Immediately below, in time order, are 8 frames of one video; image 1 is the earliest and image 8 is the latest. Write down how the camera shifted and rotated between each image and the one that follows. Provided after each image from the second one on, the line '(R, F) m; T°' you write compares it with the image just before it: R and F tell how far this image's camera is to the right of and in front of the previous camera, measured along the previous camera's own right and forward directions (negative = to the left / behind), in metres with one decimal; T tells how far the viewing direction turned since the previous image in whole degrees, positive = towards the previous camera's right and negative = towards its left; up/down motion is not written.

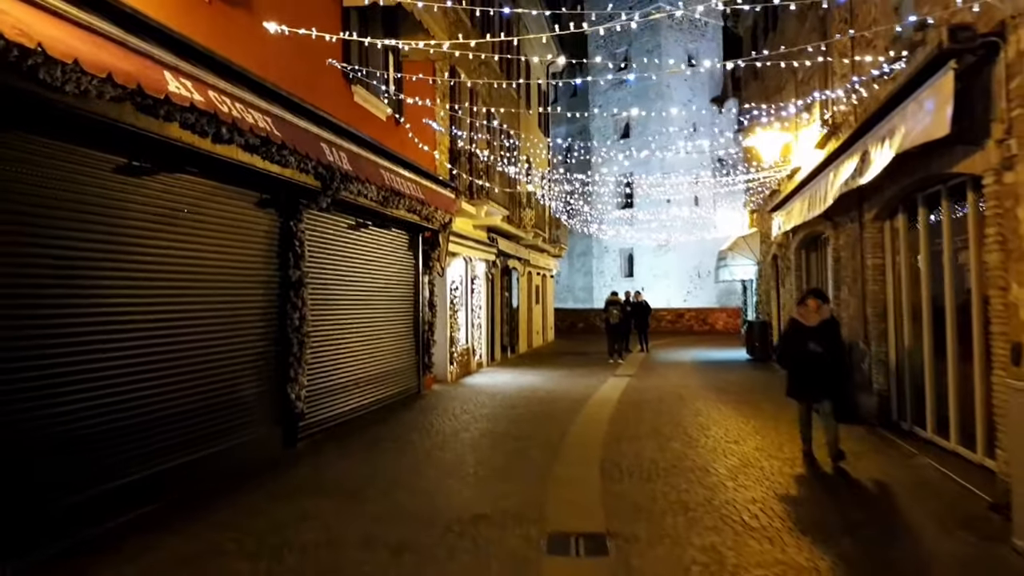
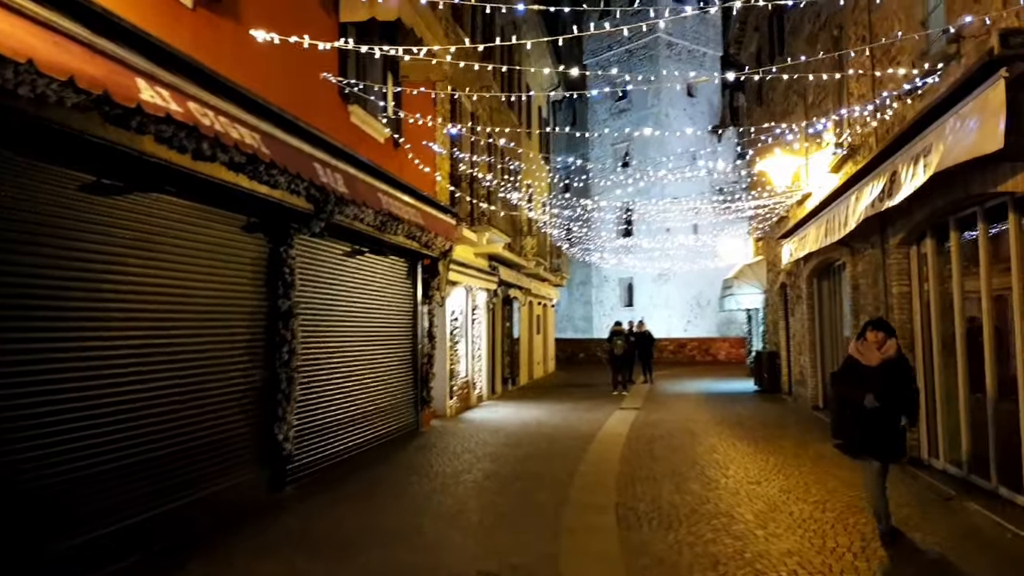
(-0.1, +0.5) m; 0°
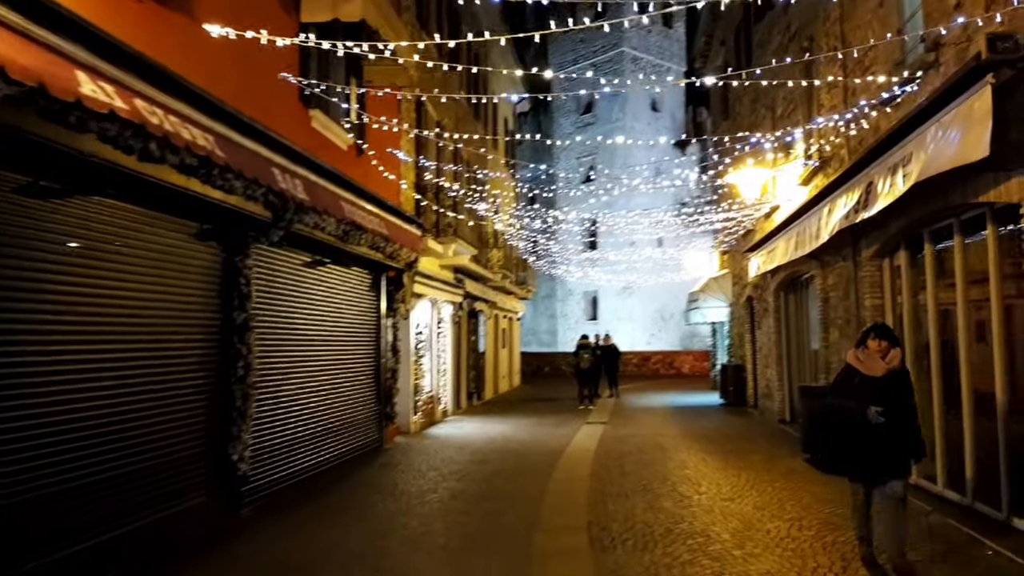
(0.0, +0.3) m; +2°
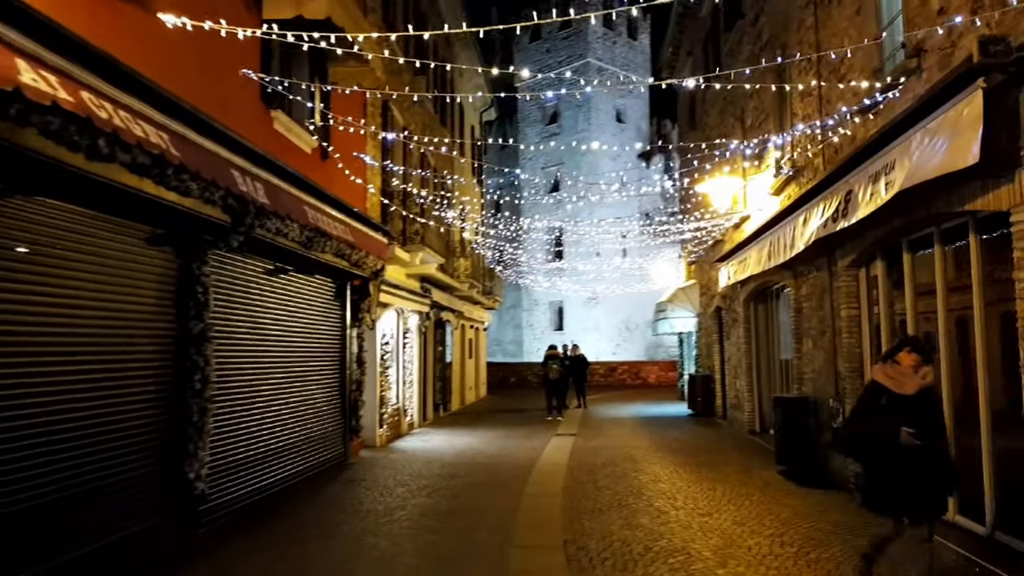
(-0.1, +0.3) m; +2°
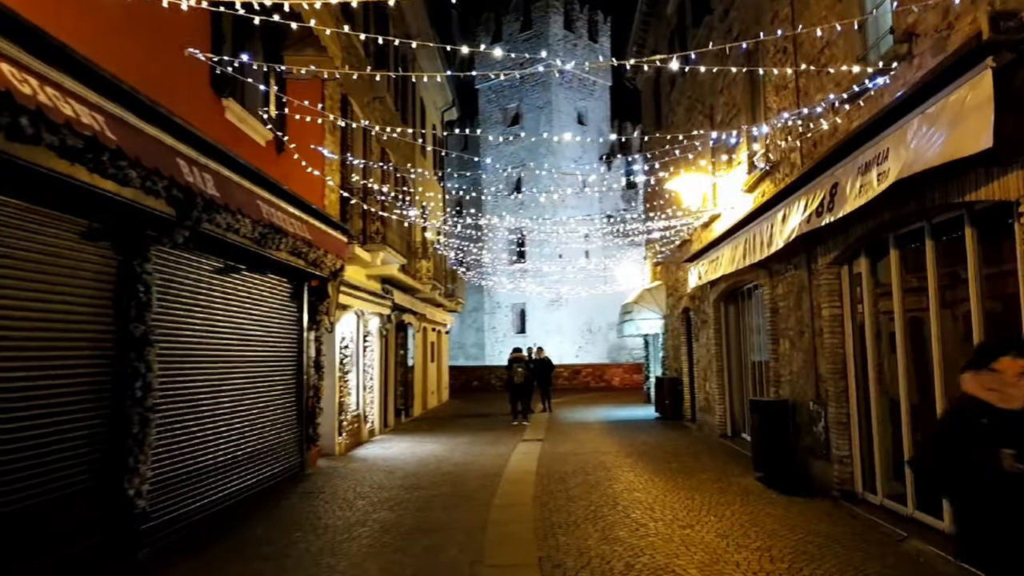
(-0.1, +0.4) m; +3°
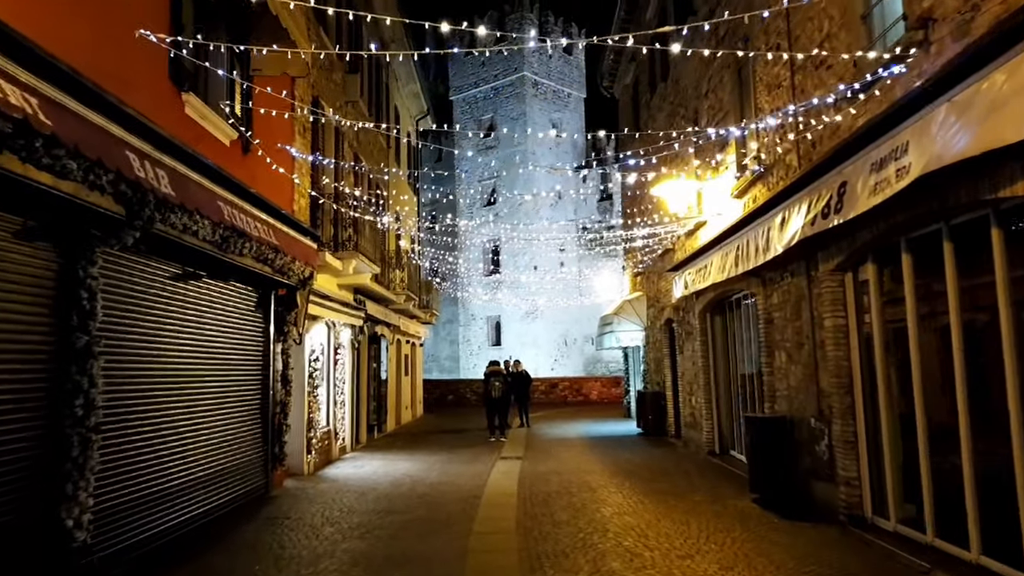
(-0.1, +0.6) m; +2°
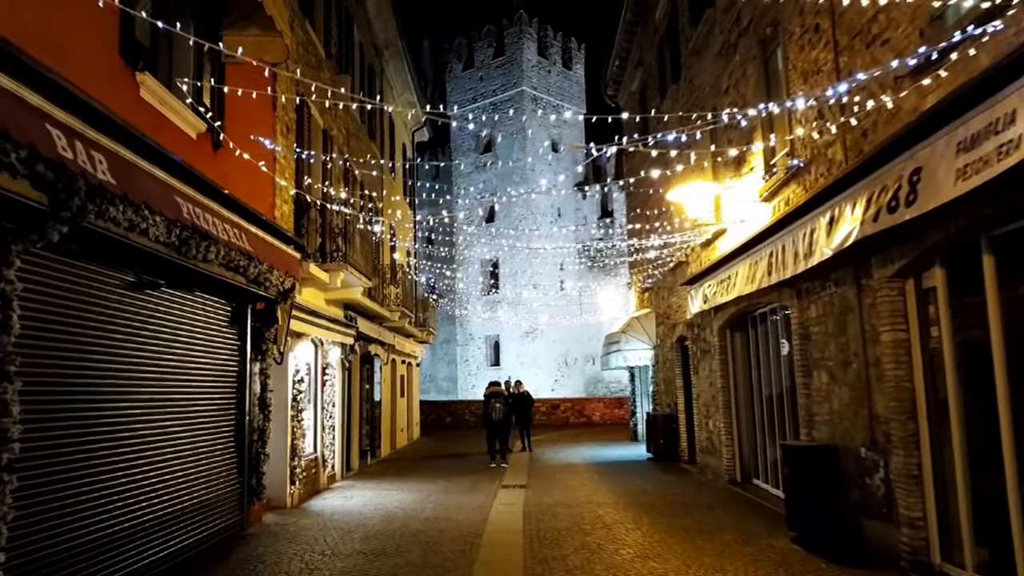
(-0.1, +1.0) m; 0°
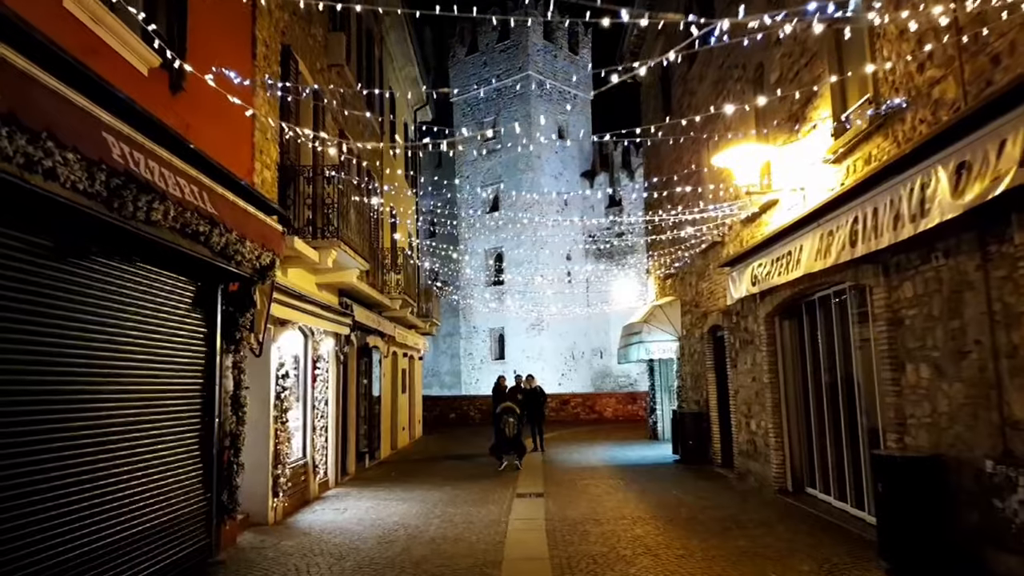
(-0.2, +1.5) m; 0°
